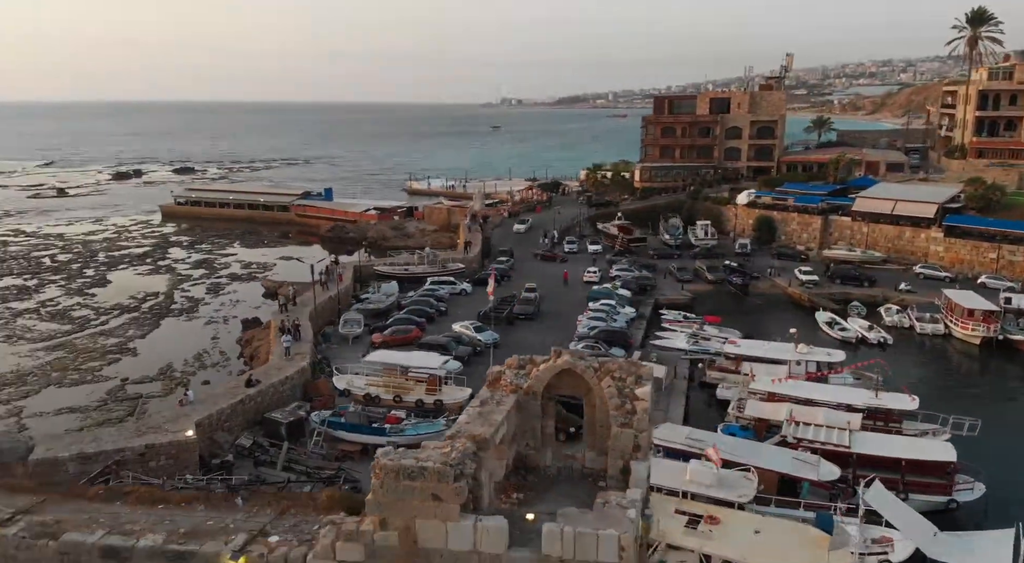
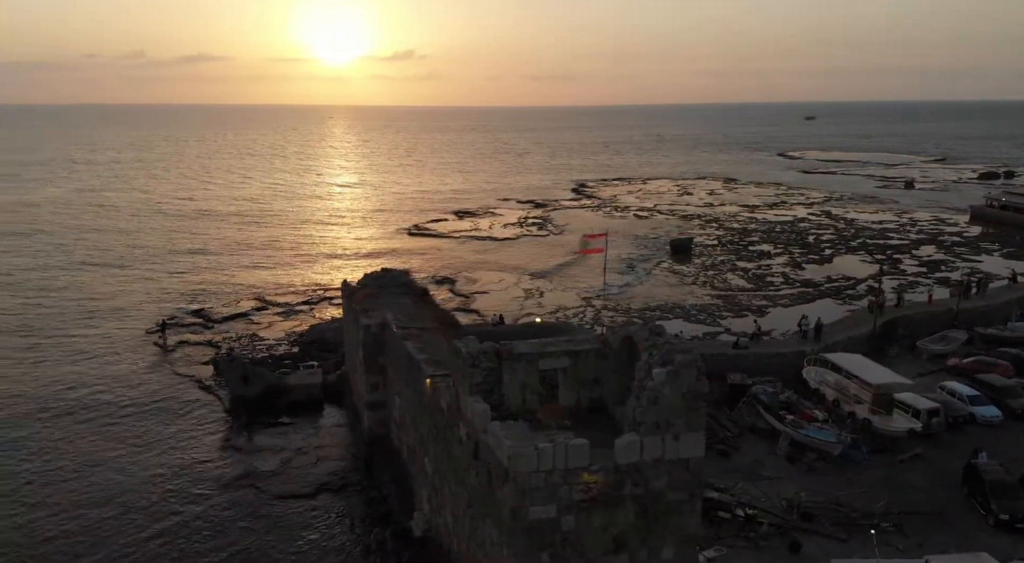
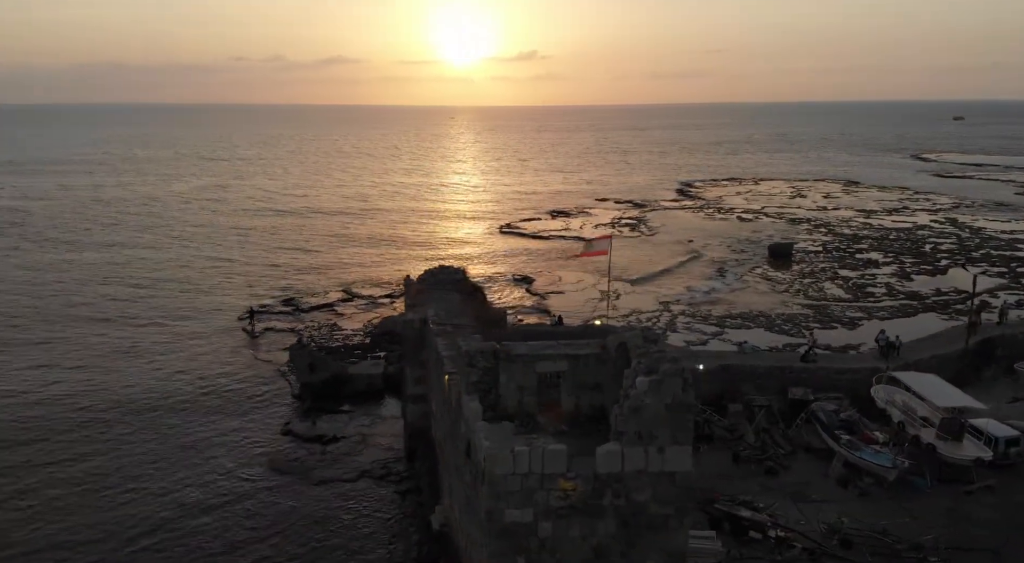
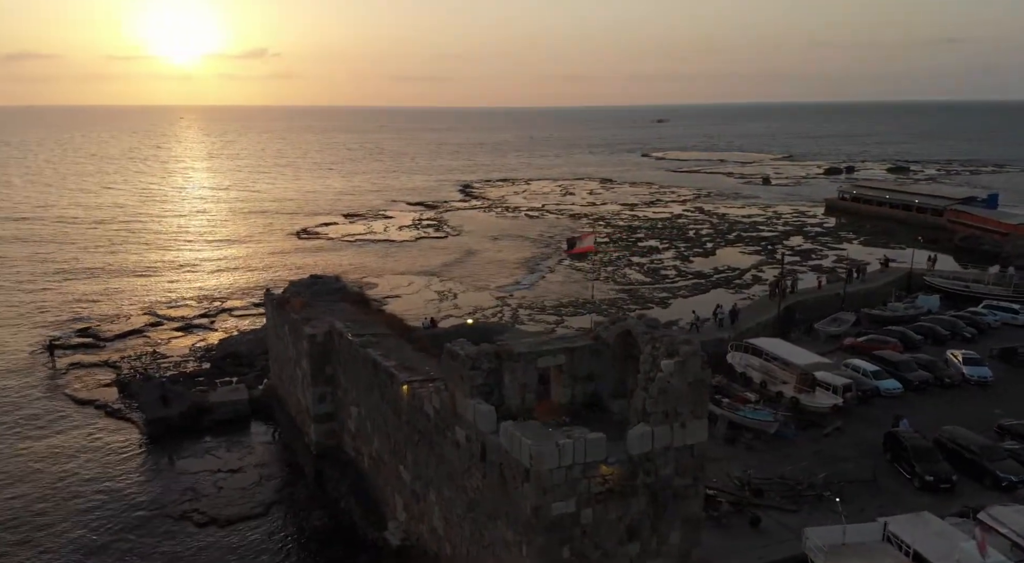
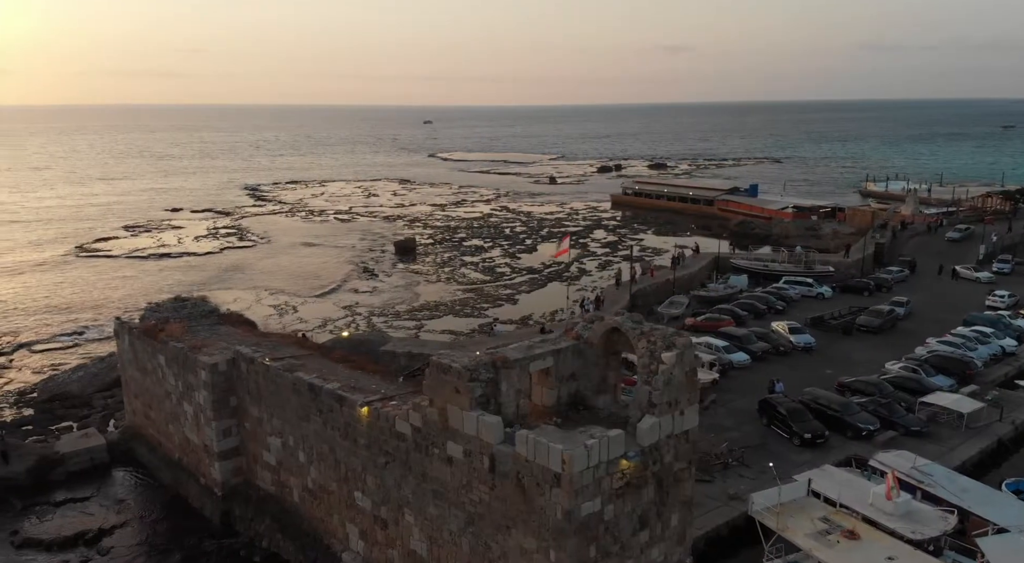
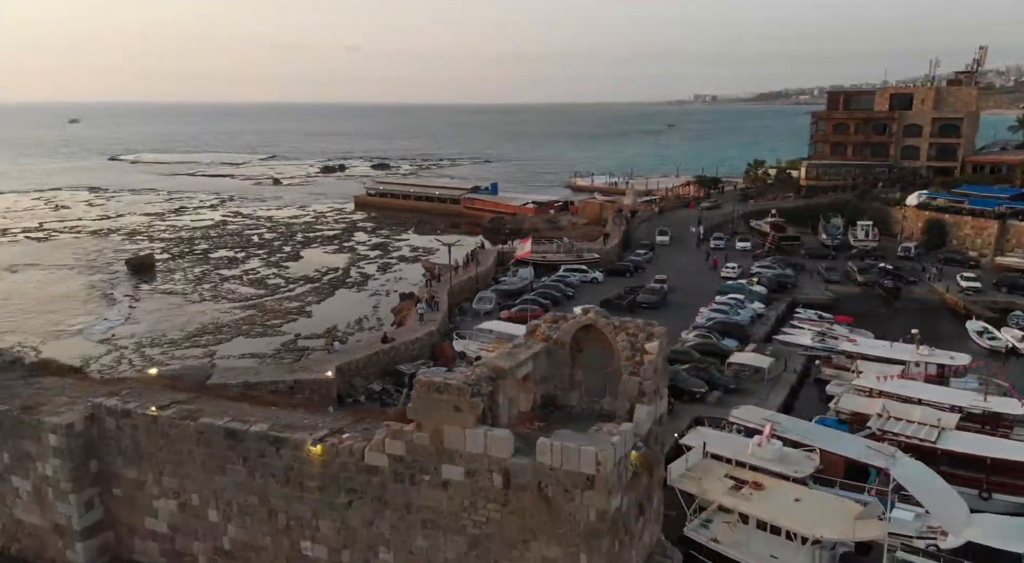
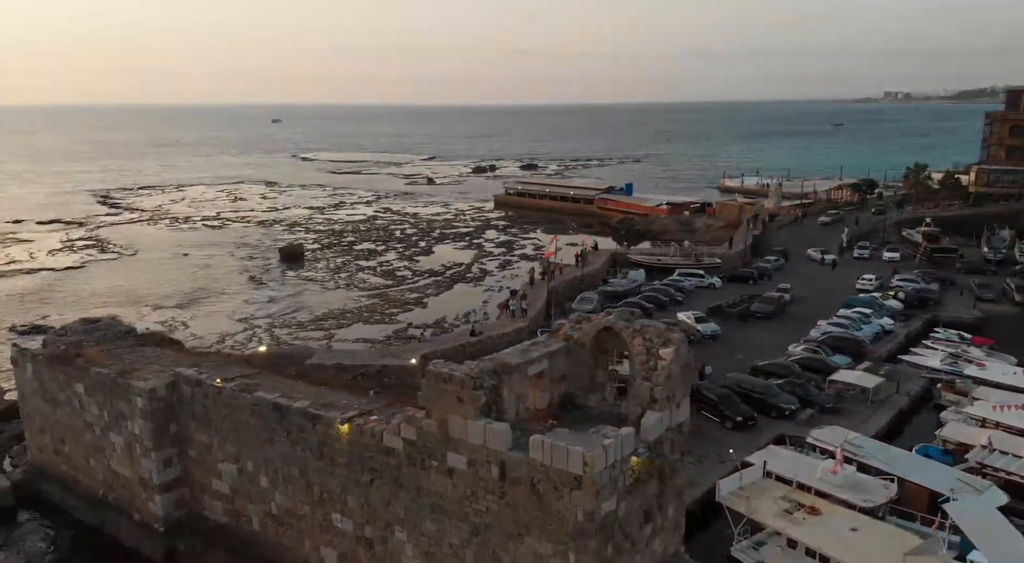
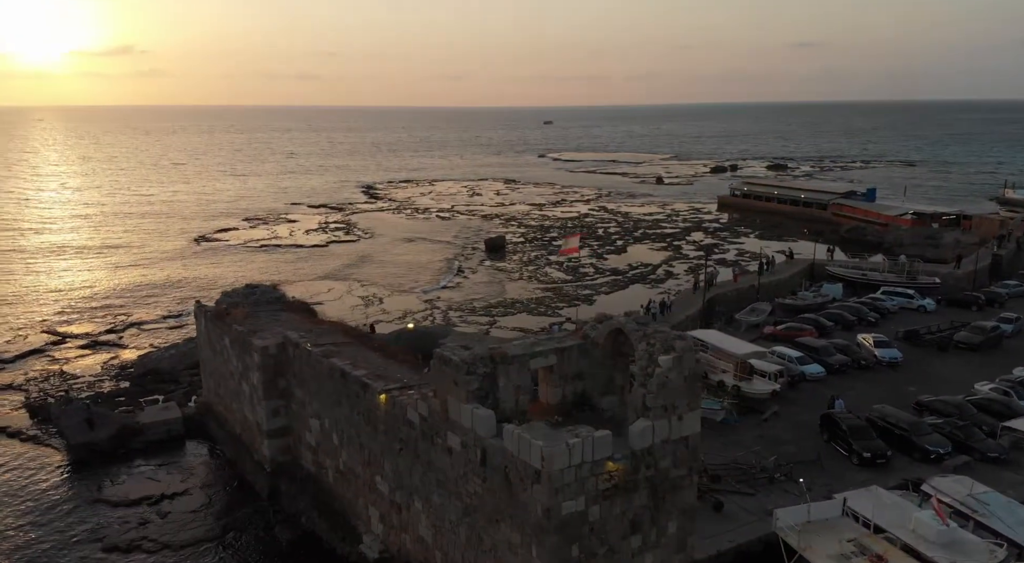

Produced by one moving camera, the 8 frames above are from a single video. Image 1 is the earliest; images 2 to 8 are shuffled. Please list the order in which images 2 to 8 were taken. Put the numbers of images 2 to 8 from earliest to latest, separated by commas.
6, 7, 5, 8, 4, 2, 3
